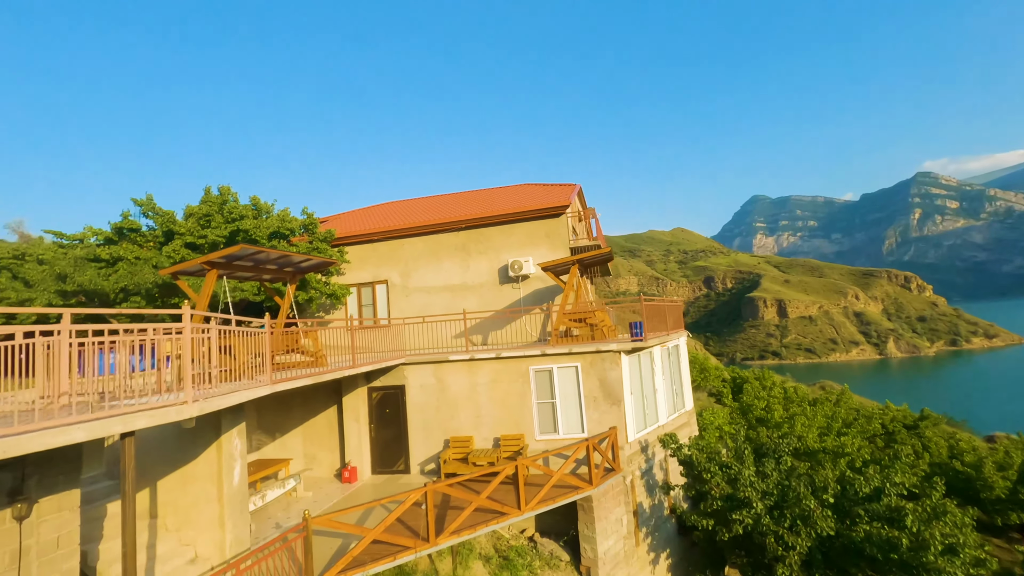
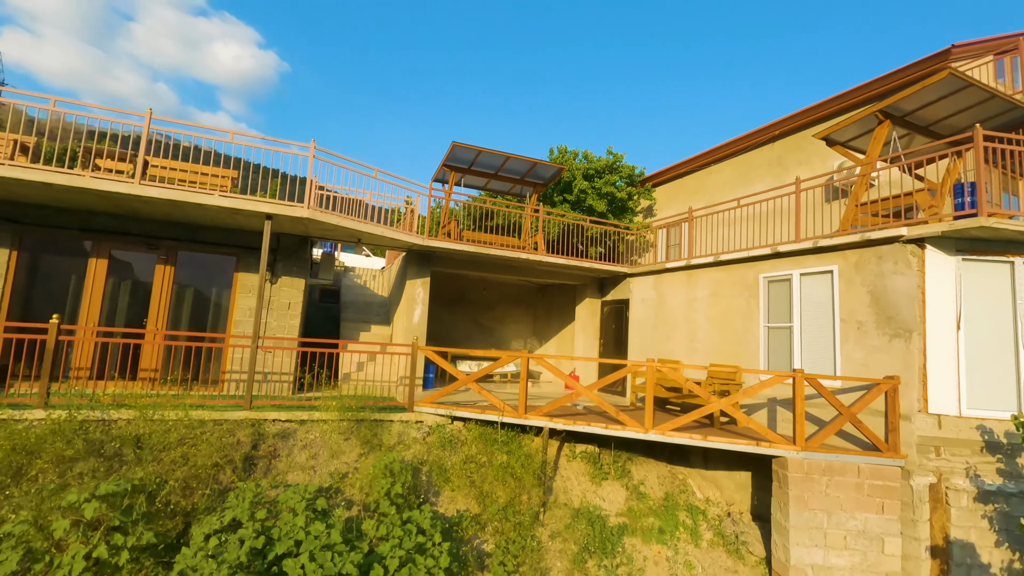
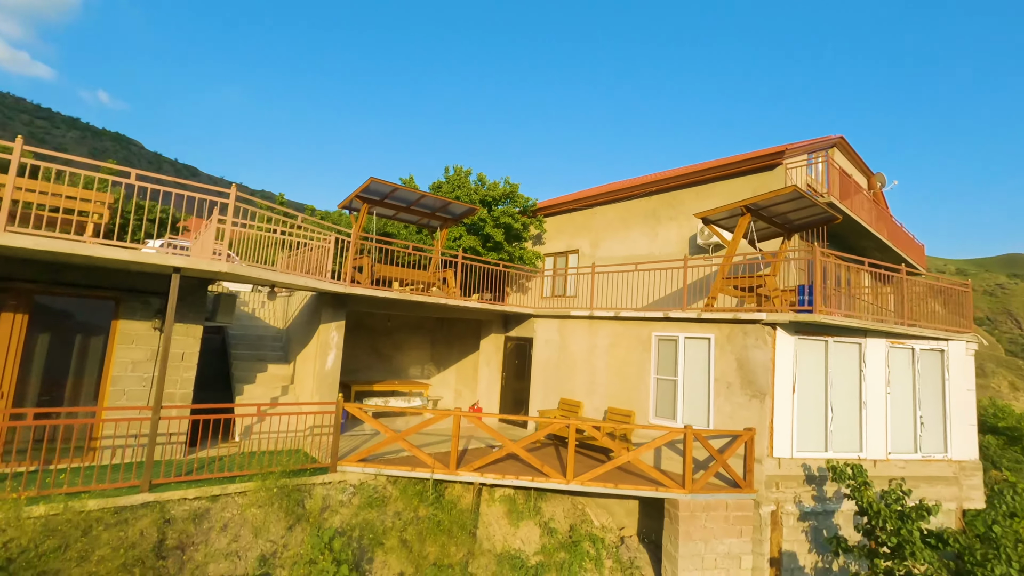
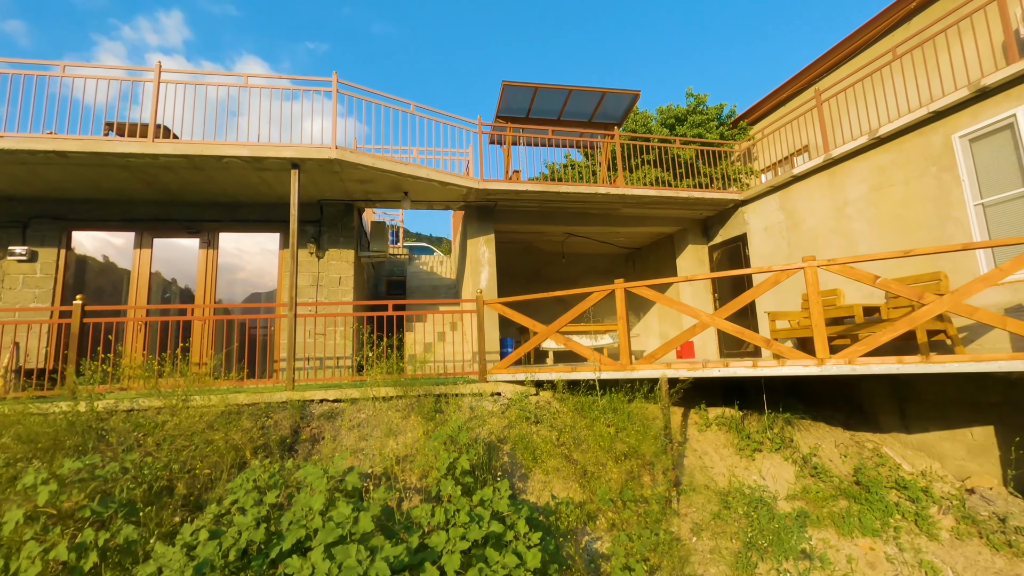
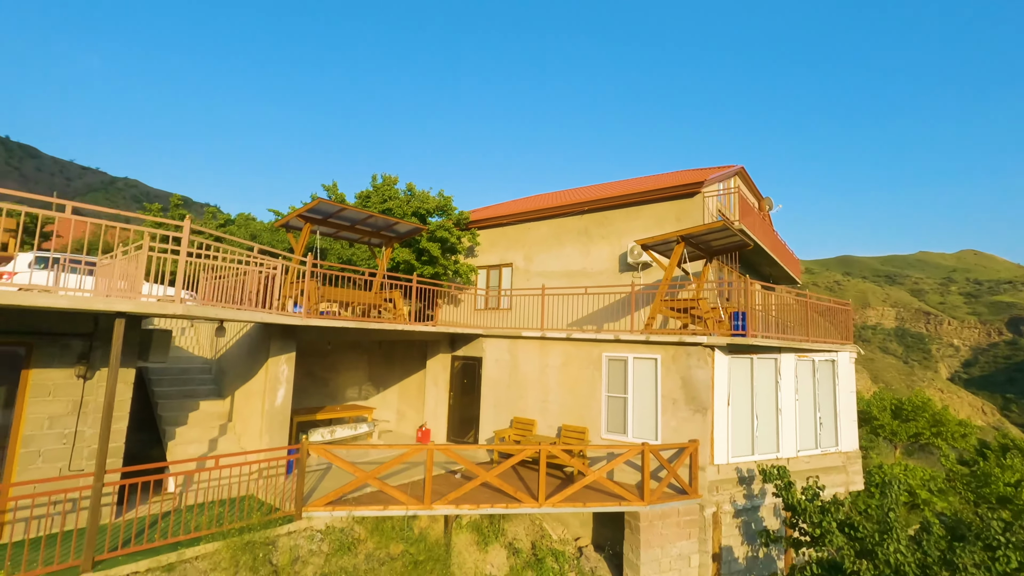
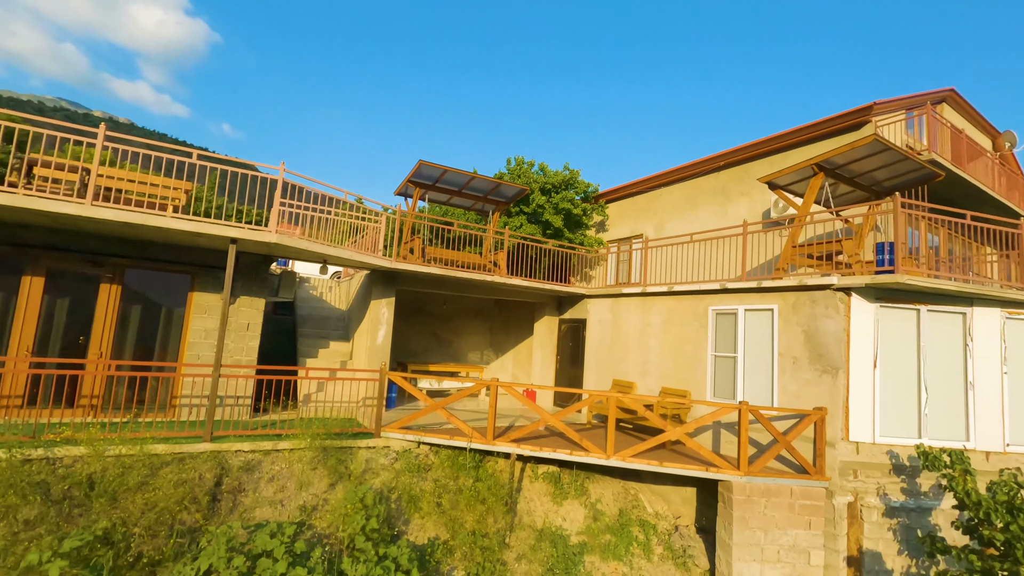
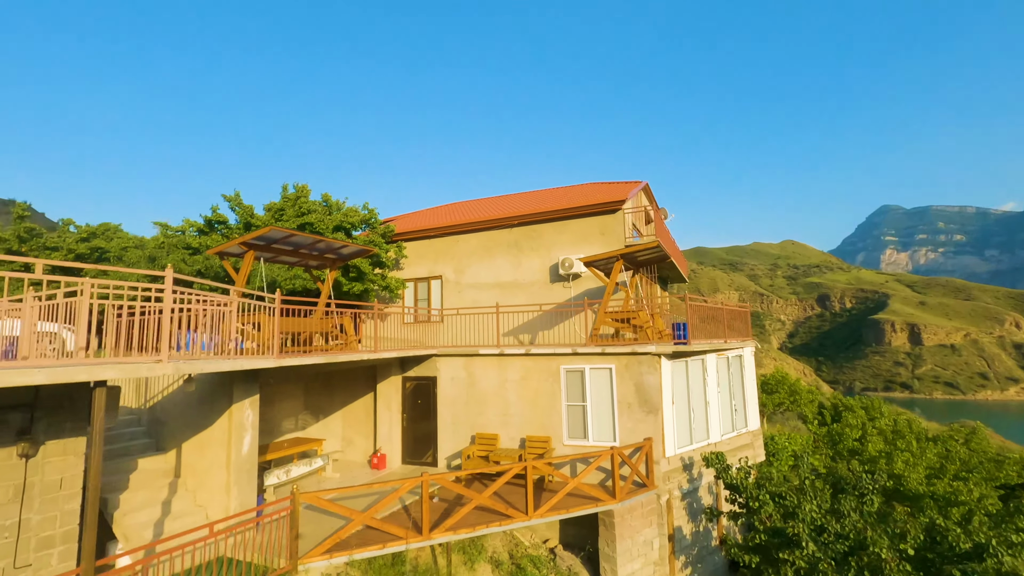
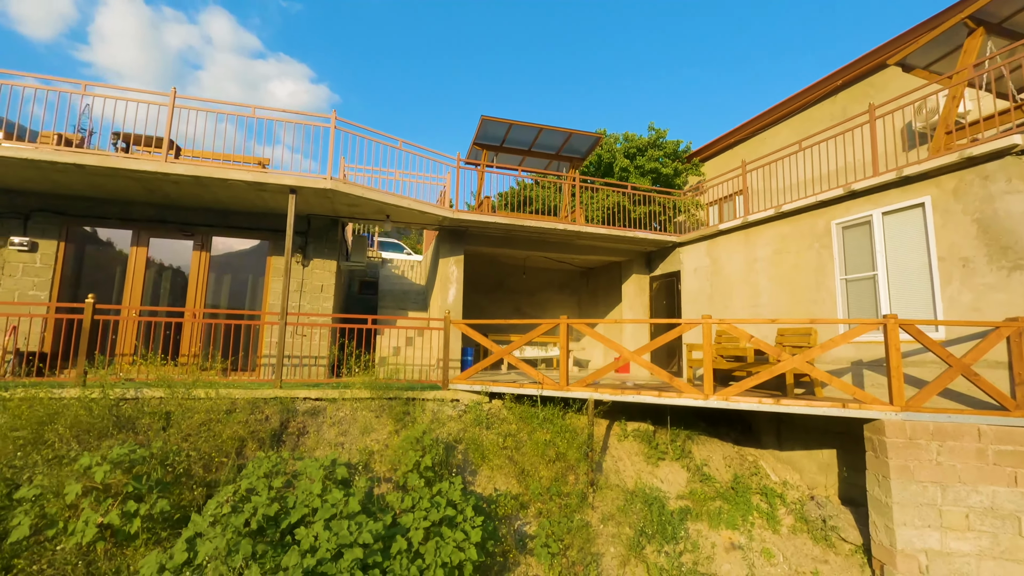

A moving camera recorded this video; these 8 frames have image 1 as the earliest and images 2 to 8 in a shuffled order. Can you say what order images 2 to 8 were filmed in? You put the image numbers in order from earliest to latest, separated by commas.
7, 5, 3, 6, 2, 8, 4
